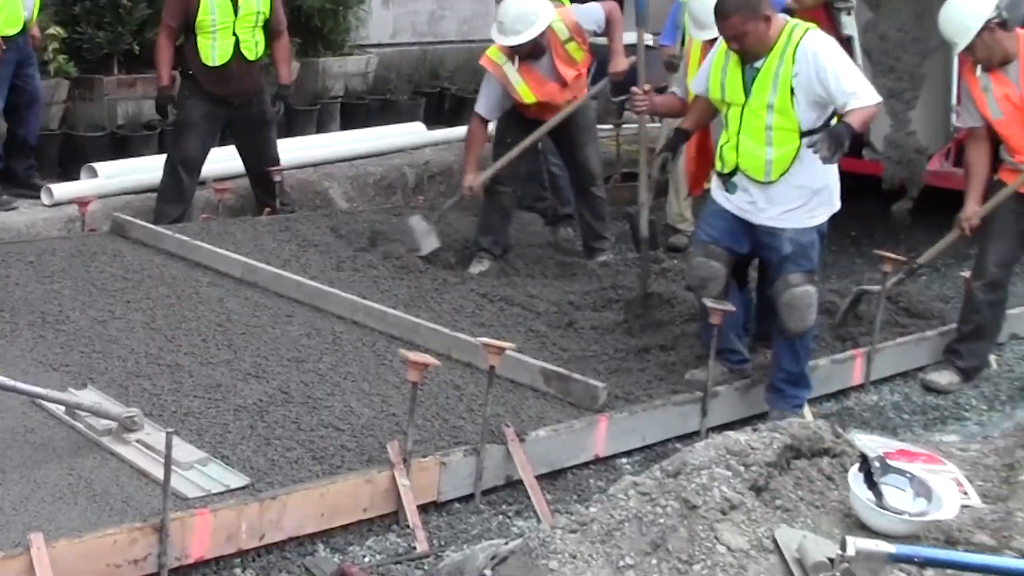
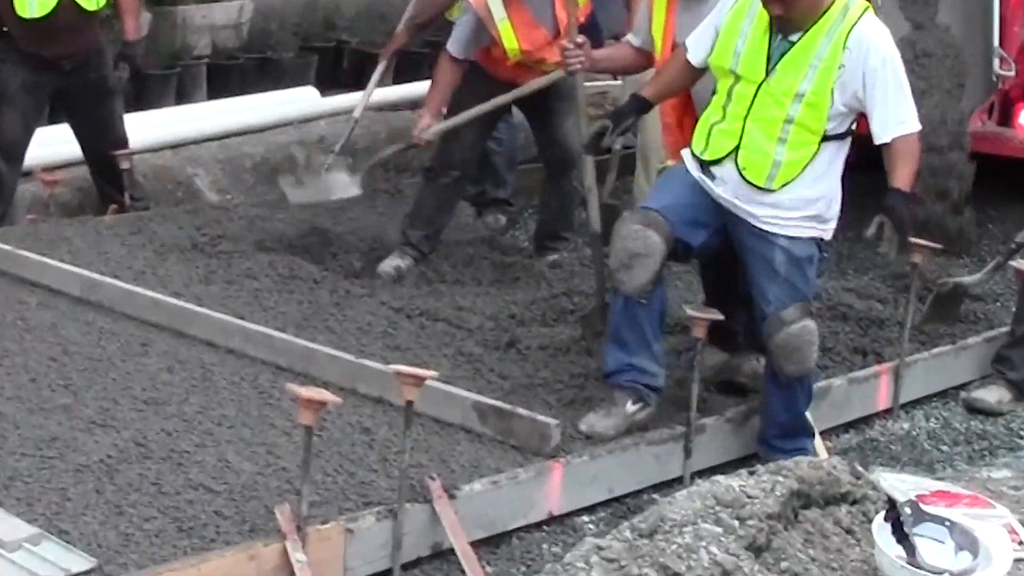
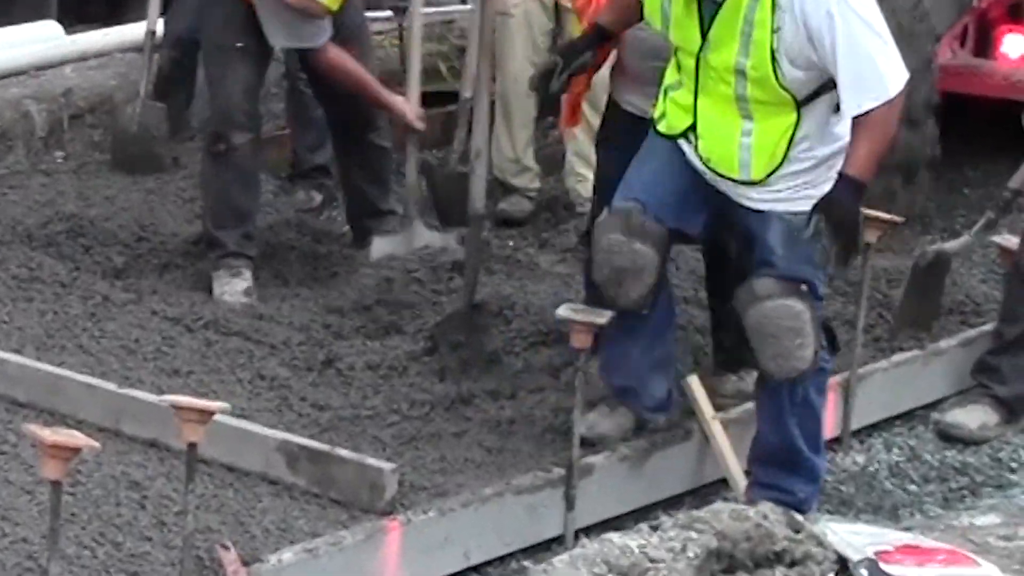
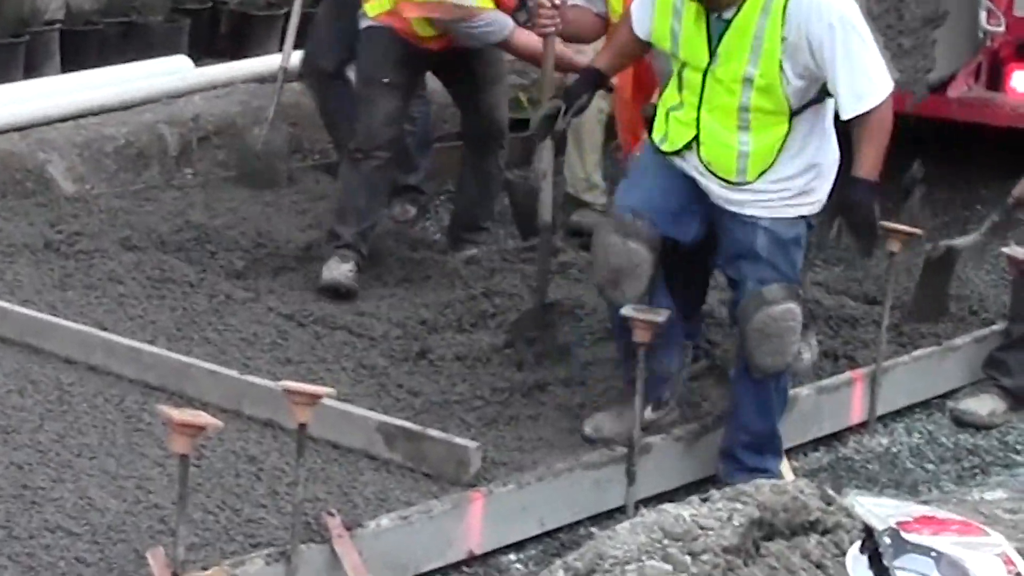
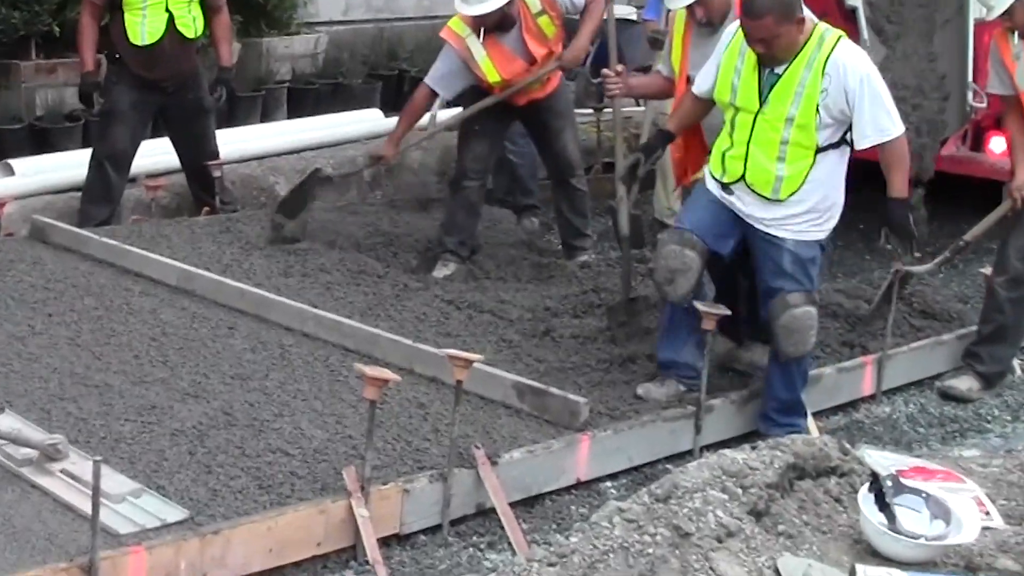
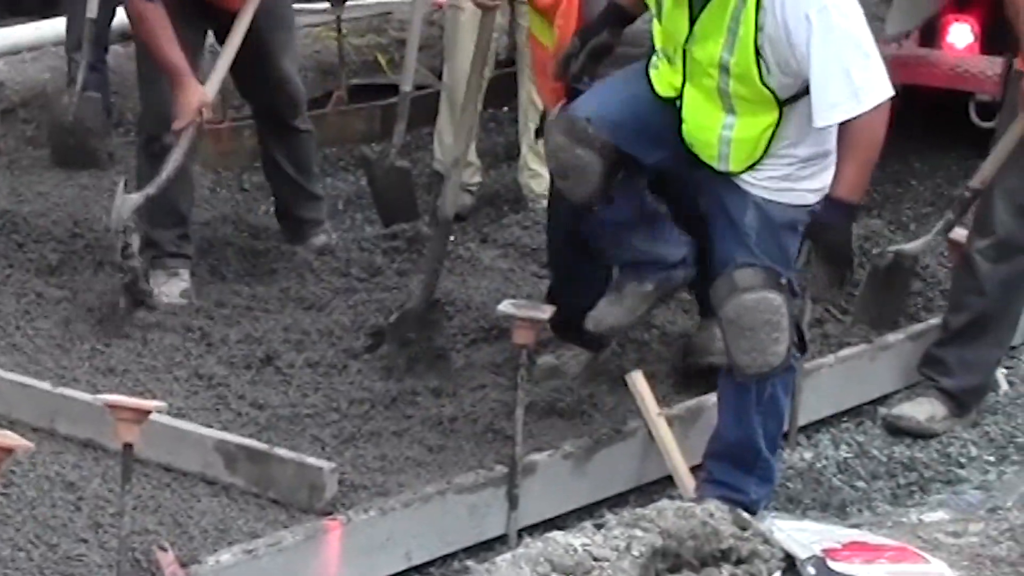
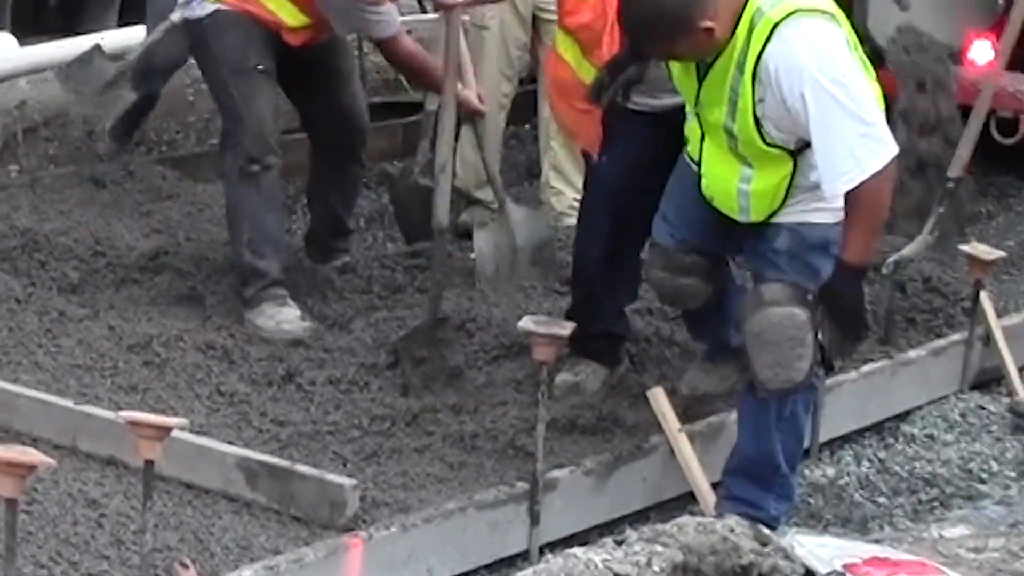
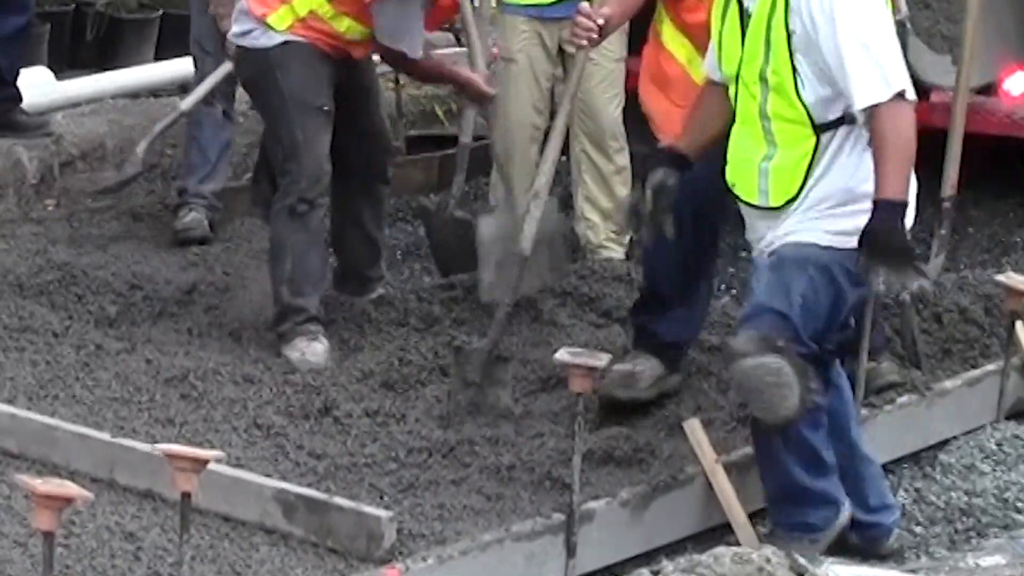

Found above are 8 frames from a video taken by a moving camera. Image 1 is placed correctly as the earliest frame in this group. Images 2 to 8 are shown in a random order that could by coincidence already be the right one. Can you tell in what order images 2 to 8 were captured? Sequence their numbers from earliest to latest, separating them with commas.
5, 2, 4, 3, 6, 7, 8
